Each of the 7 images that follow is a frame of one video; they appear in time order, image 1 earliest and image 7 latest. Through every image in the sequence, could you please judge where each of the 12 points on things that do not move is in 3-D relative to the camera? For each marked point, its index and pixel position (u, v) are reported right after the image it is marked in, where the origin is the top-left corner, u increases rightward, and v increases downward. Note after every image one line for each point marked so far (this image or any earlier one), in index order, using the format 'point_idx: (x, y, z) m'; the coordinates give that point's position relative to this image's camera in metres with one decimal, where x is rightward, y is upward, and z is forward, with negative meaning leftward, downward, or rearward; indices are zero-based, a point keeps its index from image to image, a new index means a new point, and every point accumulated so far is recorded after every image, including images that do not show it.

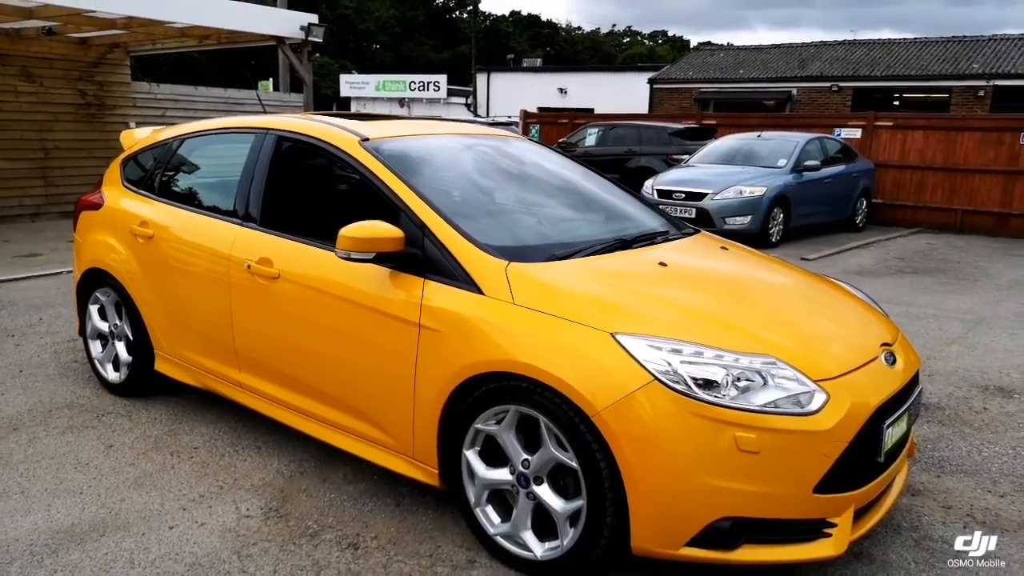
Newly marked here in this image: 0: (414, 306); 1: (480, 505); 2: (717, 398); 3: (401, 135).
0: (-0.4, -0.1, +3.1) m
1: (-0.1, -0.8, +3.0) m
2: (+0.7, -0.3, +2.5) m
3: (-0.5, +0.7, +3.8) m
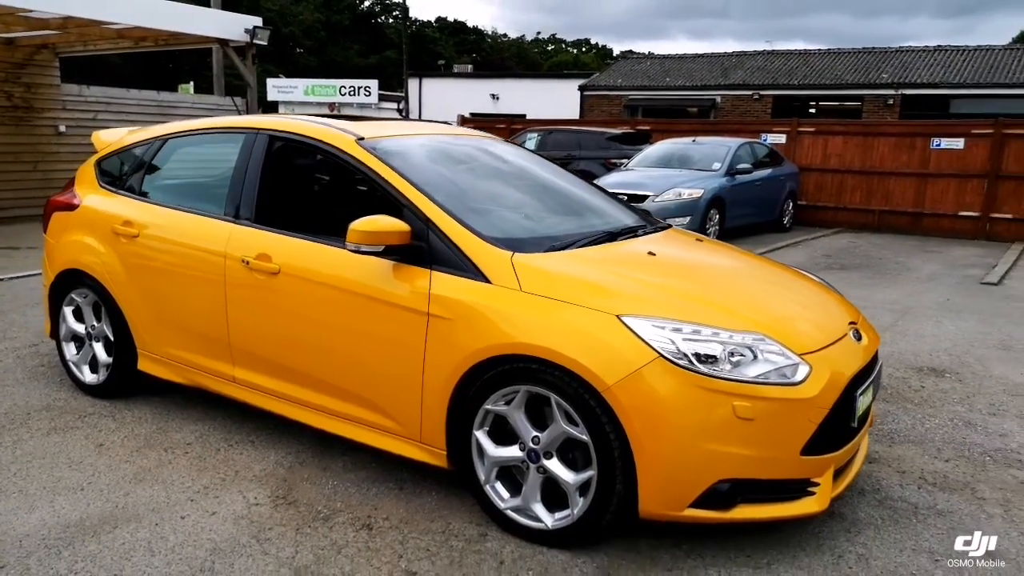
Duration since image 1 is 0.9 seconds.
0: (-0.4, 0.0, +3.3) m
1: (-0.1, -0.8, +3.2) m
2: (+0.7, -0.3, +2.8) m
3: (-0.6, +0.8, +4.0) m
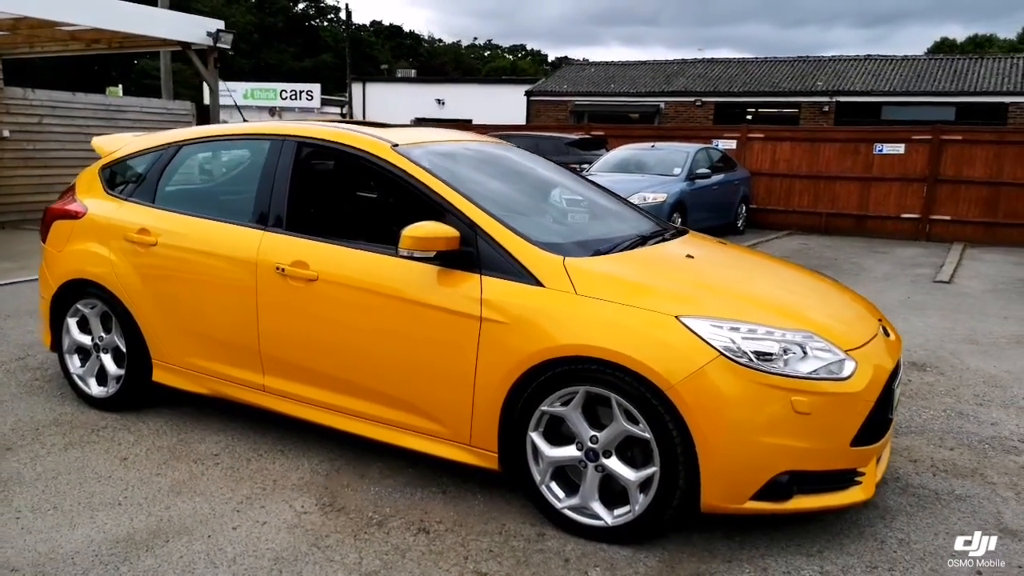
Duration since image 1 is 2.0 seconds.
0: (-0.2, -0.1, +3.3) m
1: (+0.1, -0.8, +3.2) m
2: (+1.0, -0.3, +2.9) m
3: (-0.5, +0.7, +4.0) m
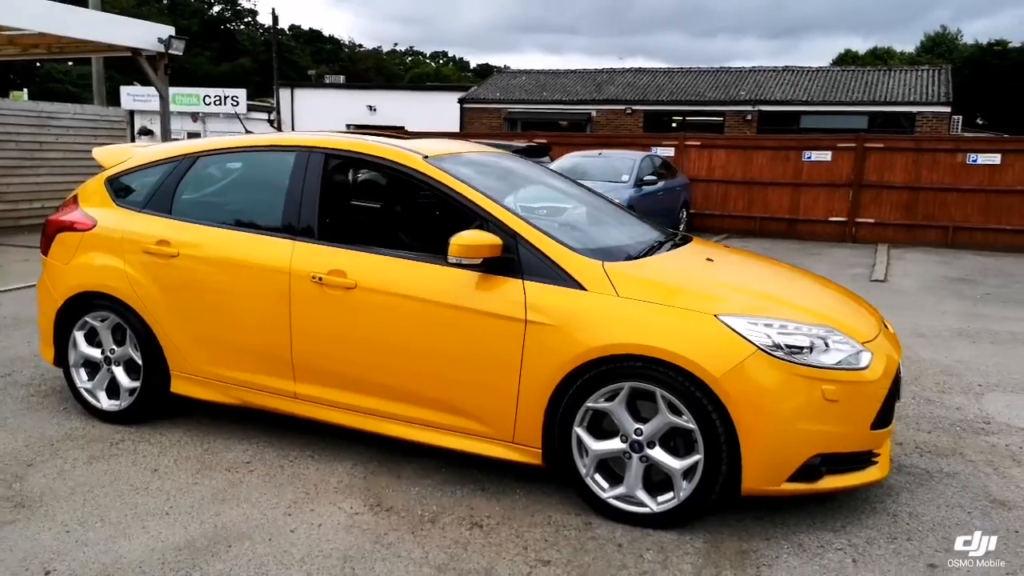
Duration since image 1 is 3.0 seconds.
0: (0.0, -0.1, +3.5) m
1: (+0.3, -0.8, +3.4) m
2: (+1.2, -0.3, +3.2) m
3: (-0.4, +0.7, +4.1) m
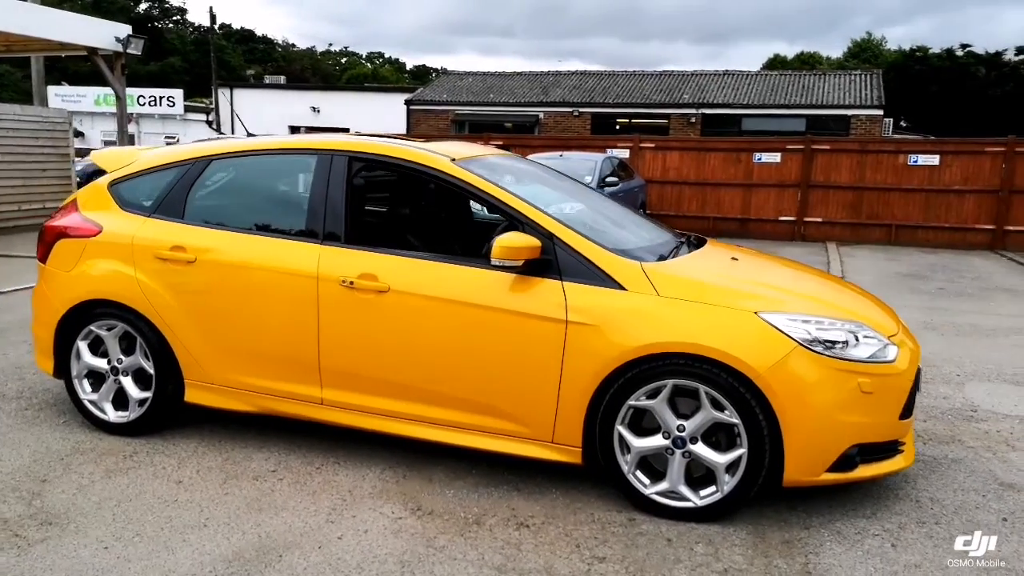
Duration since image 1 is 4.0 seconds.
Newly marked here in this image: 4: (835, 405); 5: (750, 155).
0: (+0.2, -0.1, +3.5) m
1: (+0.5, -0.8, +3.5) m
2: (+1.4, -0.3, +3.3) m
3: (-0.2, +0.7, +4.2) m
4: (+1.3, -0.5, +3.3) m
5: (+5.0, +2.8, +16.6) m
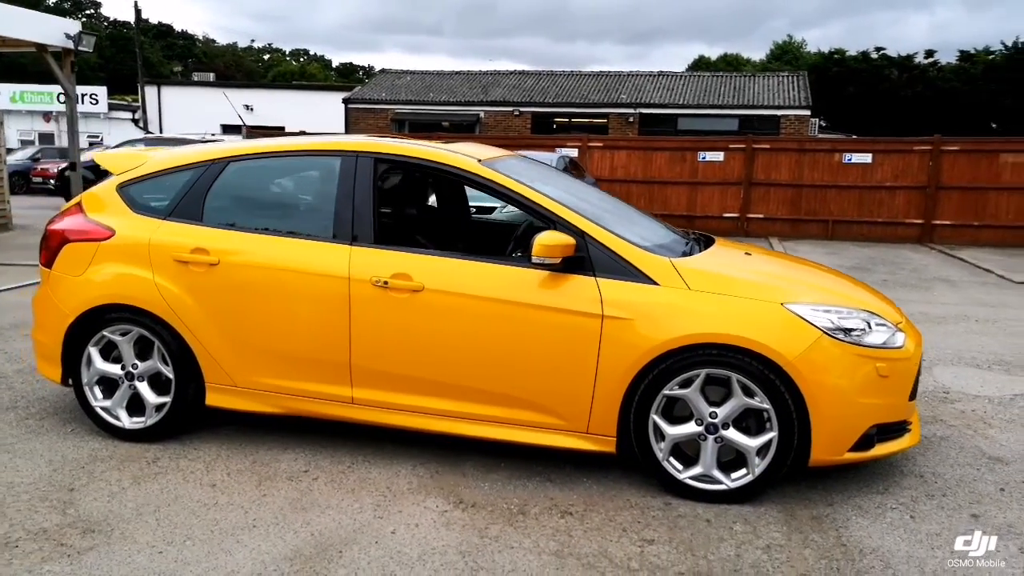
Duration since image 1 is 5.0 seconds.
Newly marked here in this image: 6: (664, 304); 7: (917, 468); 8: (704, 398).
0: (+0.4, -0.1, +3.7) m
1: (+0.7, -0.8, +3.7) m
2: (+1.6, -0.2, +3.6) m
3: (-0.1, +0.7, +4.2) m
4: (+1.5, -0.5, +3.5) m
5: (+4.0, +2.9, +17.1) m
6: (+0.7, -0.1, +3.6) m
7: (+2.0, -0.9, +4.0) m
8: (+0.9, -0.5, +3.6) m
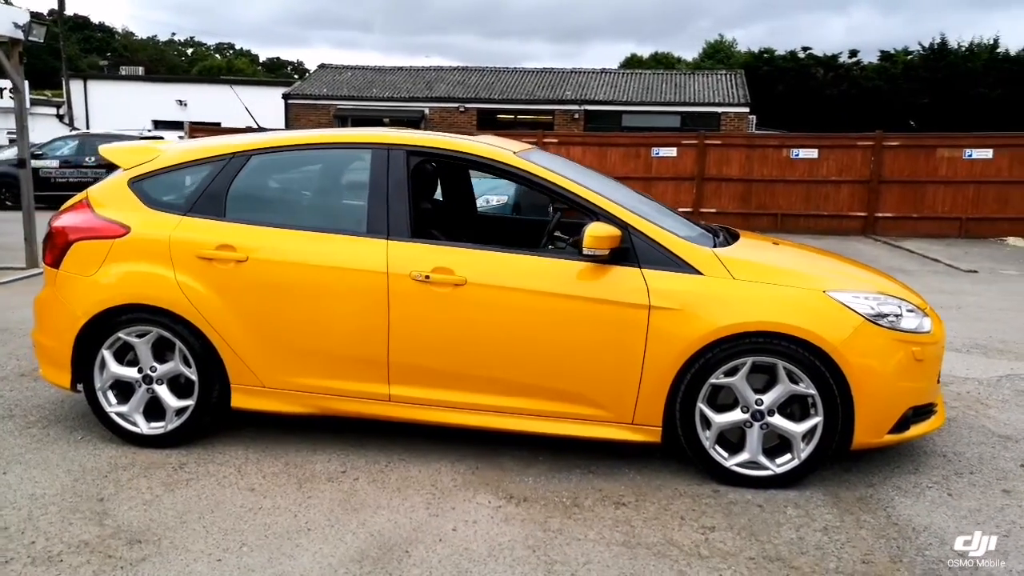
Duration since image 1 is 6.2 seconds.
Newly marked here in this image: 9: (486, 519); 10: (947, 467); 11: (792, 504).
0: (+0.6, 0.0, +3.7) m
1: (+0.9, -0.7, +3.7) m
2: (+1.8, -0.2, +3.7) m
3: (0.0, +0.7, +4.2) m
4: (+1.8, -0.4, +3.6) m
5: (+3.0, +3.0, +17.3) m
6: (+0.9, 0.0, +3.7) m
7: (+2.2, -0.9, +4.2) m
8: (+1.1, -0.5, +3.7) m
9: (-0.1, -1.0, +3.4) m
10: (+2.2, -0.9, +3.9) m
11: (+1.2, -1.0, +3.5) m
